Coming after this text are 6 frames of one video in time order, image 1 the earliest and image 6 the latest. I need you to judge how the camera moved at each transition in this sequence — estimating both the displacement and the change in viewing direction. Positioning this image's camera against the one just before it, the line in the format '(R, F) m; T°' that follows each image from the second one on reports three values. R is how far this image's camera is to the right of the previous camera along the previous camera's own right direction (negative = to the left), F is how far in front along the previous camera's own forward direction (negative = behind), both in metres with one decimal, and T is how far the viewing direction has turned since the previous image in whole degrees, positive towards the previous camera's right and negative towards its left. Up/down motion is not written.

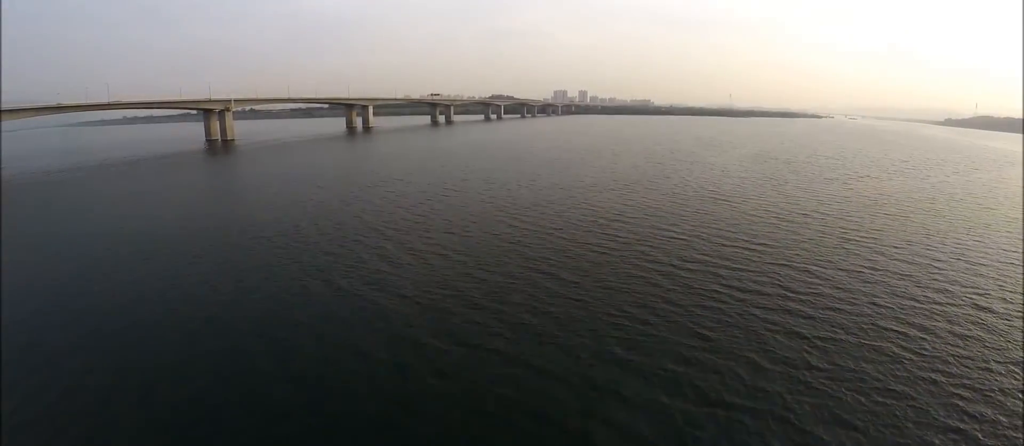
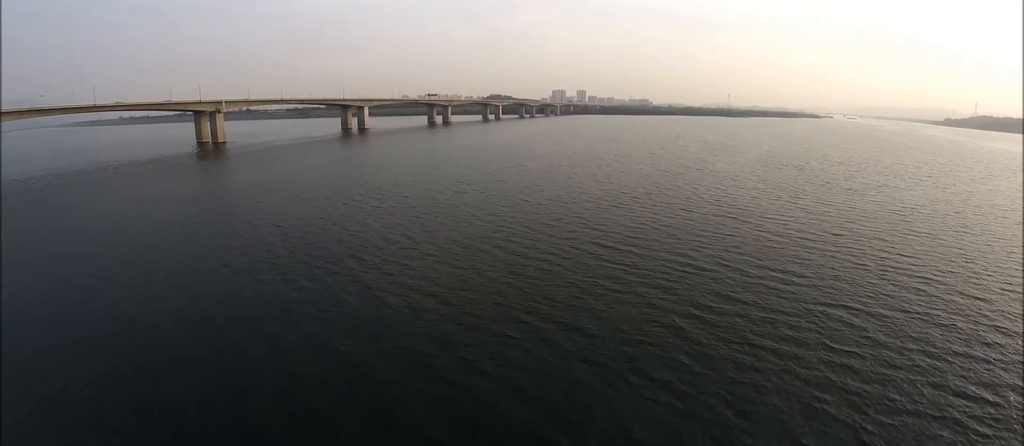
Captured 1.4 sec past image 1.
(+0.1, +1.0) m; 0°
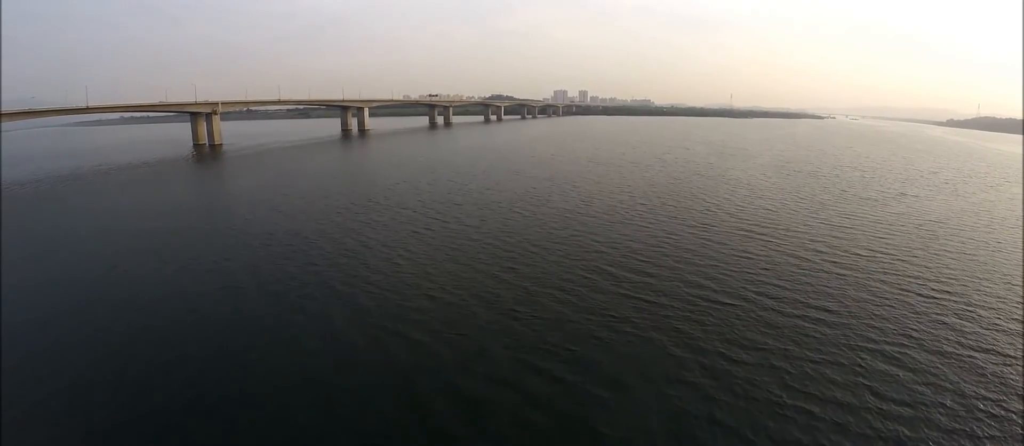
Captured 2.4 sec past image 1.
(-0.1, +0.7) m; 0°
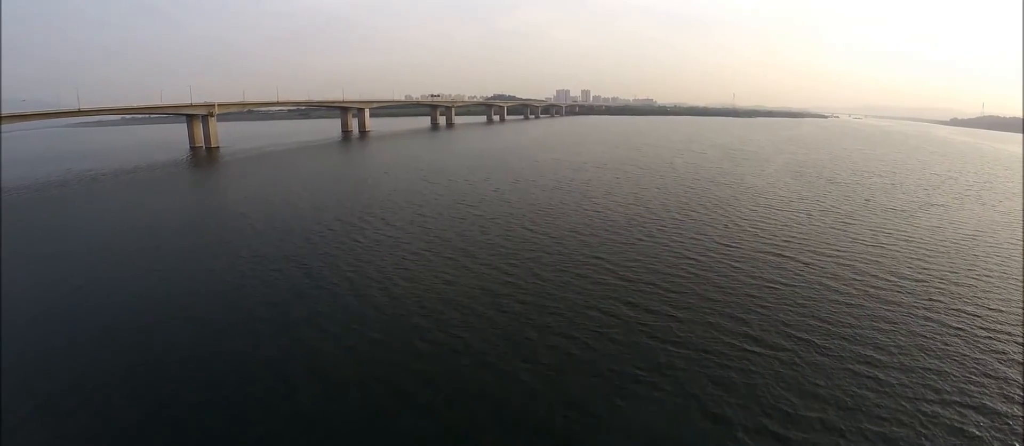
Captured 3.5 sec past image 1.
(-0.1, +0.9) m; 0°
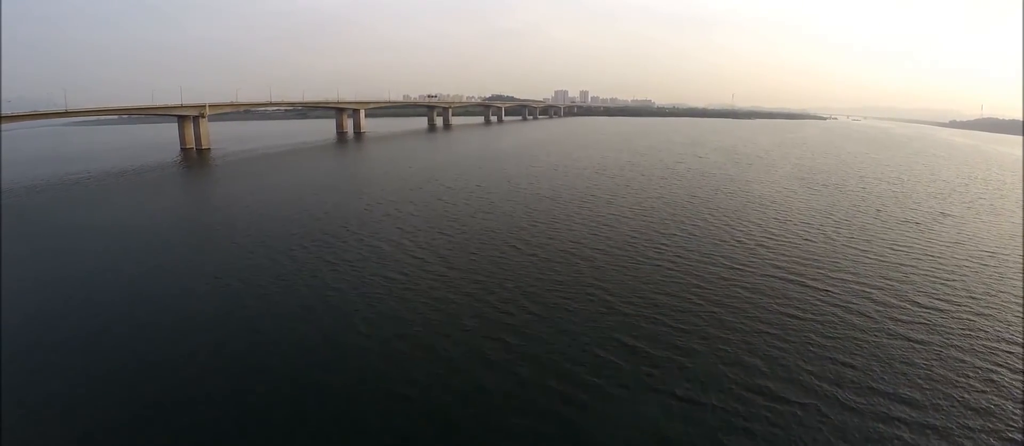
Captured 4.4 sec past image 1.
(+0.1, +0.8) m; 0°
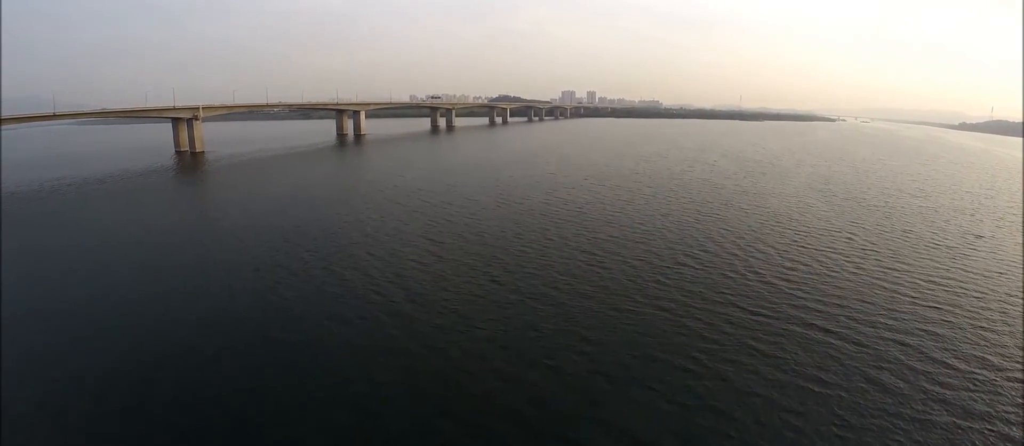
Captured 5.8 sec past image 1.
(+0.2, +1.2) m; -1°
